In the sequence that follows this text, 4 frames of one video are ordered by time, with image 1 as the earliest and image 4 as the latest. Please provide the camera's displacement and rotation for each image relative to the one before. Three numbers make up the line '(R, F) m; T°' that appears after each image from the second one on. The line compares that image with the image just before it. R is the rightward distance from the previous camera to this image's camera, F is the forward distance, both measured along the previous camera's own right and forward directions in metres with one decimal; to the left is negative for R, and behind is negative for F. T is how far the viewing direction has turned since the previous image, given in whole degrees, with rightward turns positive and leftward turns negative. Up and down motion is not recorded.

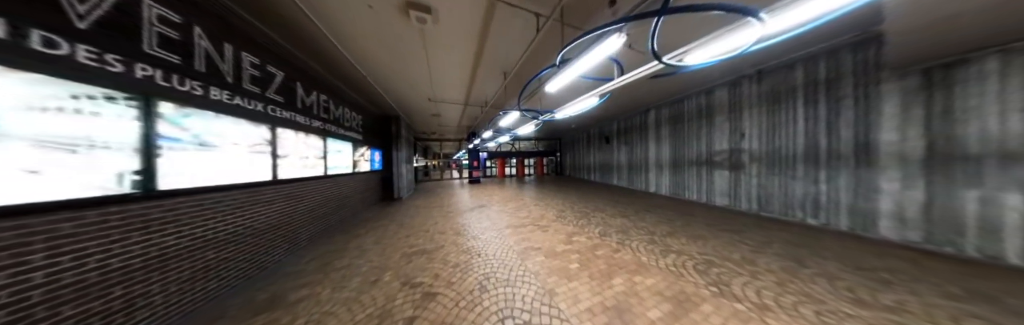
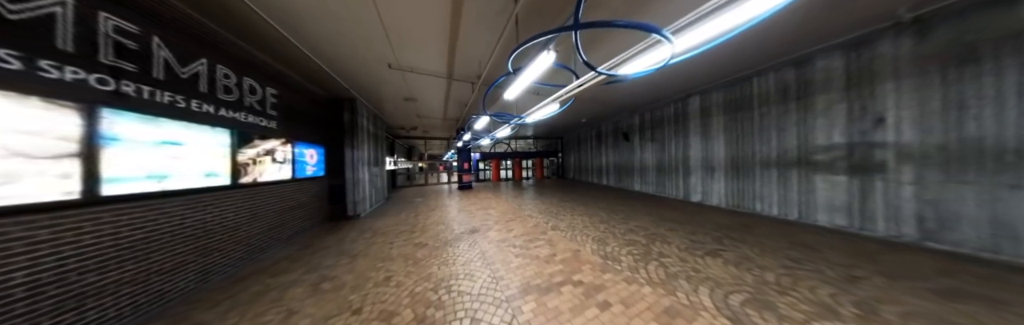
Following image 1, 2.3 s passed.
(-0.3, +1.4) m; +3°
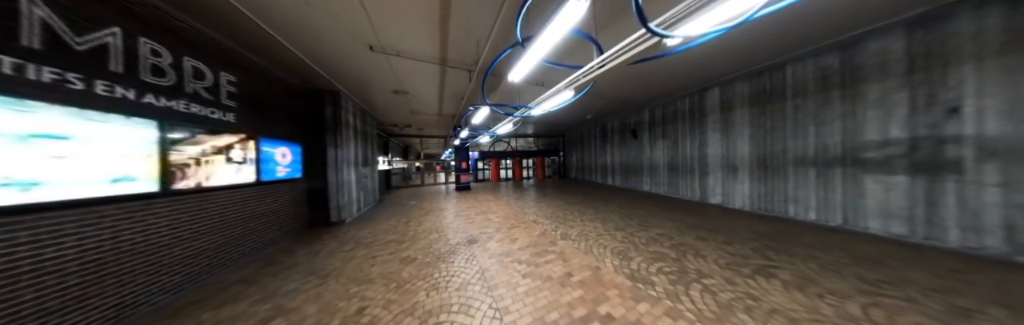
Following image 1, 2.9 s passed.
(-0.1, +0.4) m; 0°
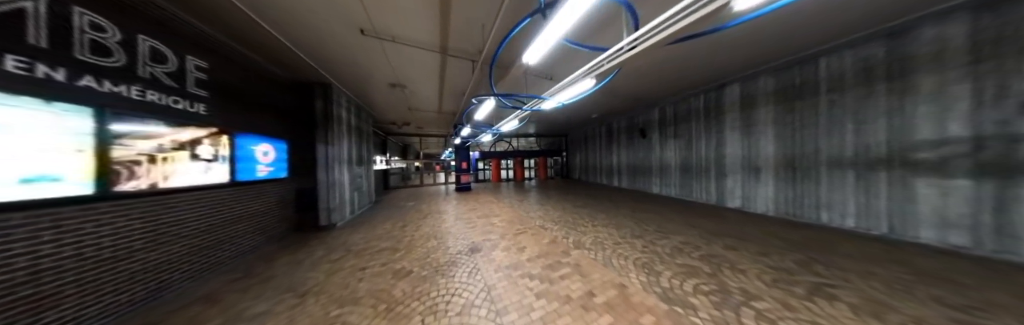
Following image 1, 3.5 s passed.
(-0.1, +0.3) m; 0°
